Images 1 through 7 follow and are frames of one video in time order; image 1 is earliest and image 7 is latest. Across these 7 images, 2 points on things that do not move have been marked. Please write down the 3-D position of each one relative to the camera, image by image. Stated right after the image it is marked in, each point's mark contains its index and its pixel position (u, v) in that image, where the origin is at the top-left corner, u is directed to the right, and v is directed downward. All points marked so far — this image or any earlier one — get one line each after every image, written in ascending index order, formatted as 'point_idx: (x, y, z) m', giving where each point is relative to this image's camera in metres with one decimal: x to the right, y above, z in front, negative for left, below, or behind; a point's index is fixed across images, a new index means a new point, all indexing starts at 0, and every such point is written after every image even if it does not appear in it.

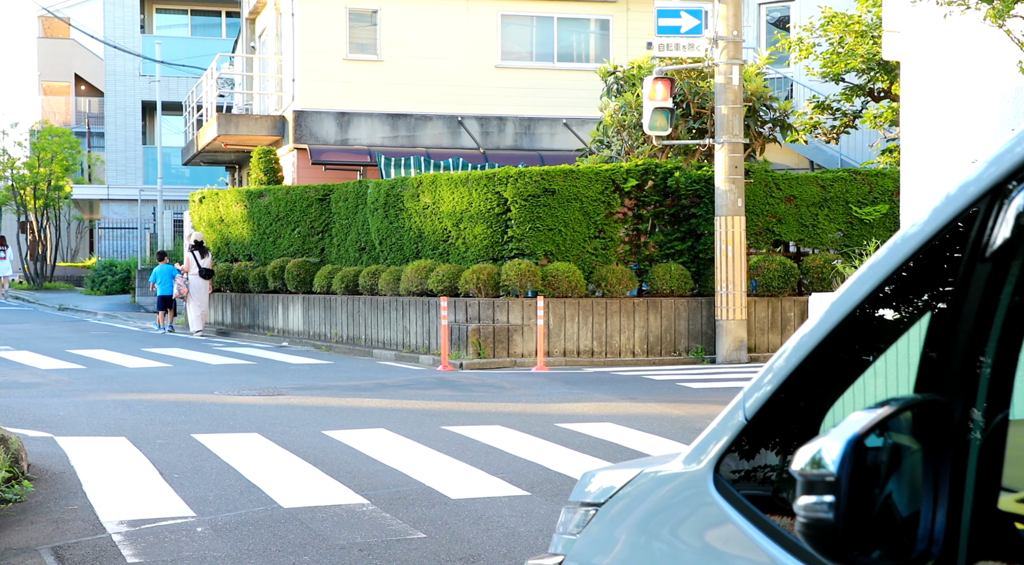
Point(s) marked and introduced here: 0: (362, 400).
0: (-1.5, -1.2, +14.9) m
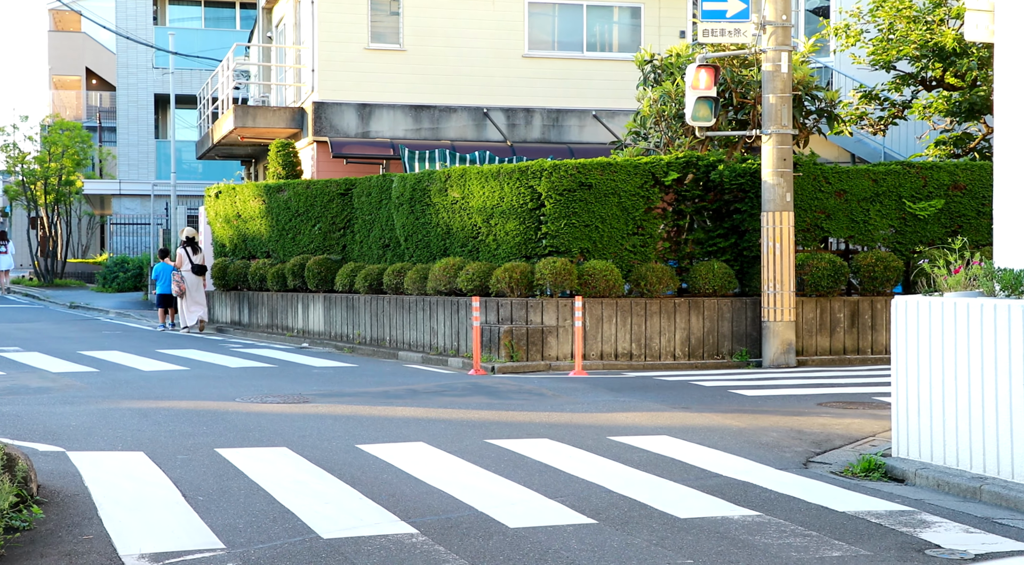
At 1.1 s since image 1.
0: (-1.1, -1.2, +13.9) m
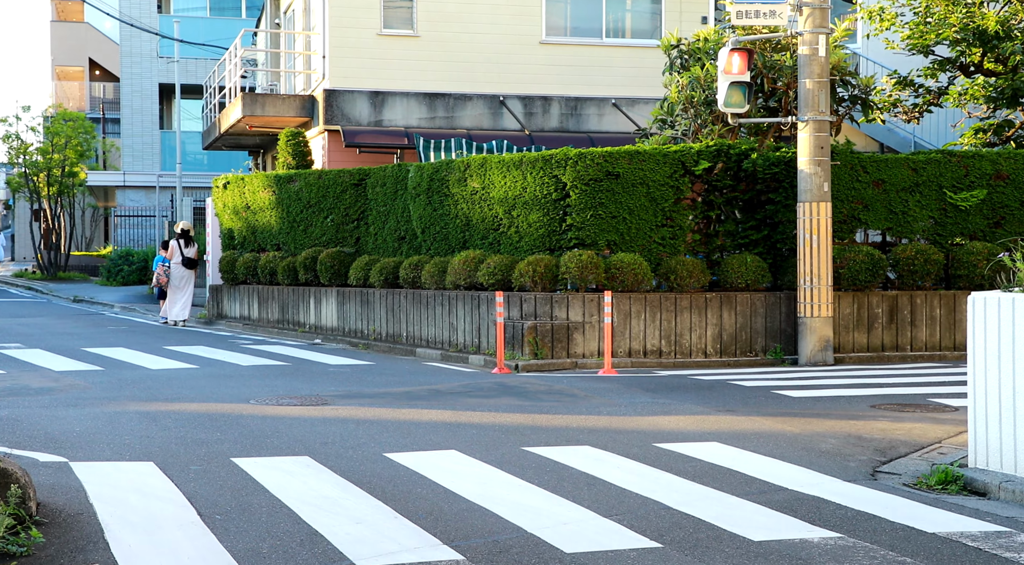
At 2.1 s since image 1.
0: (-0.8, -1.2, +13.0) m
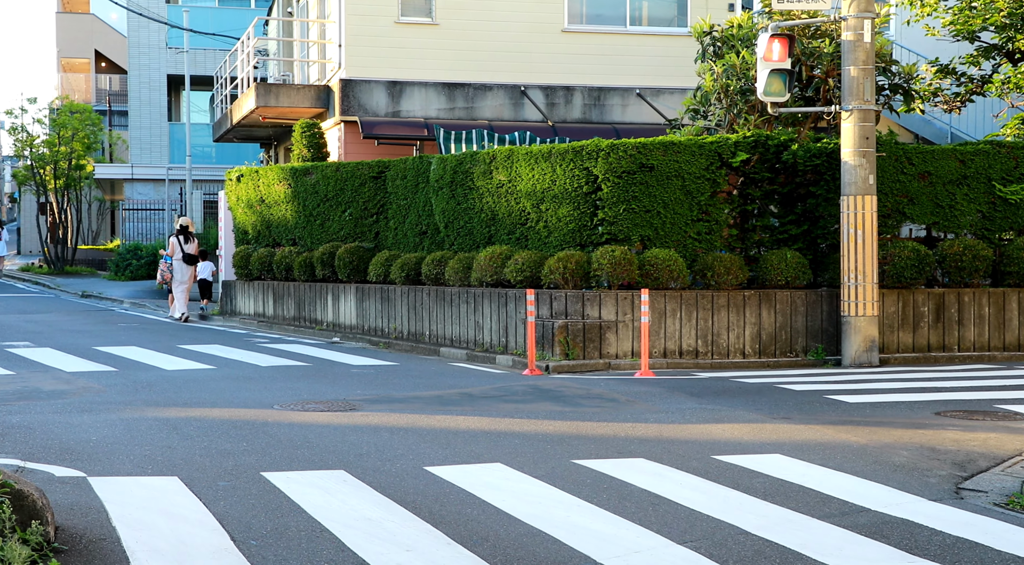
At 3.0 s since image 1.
0: (-0.5, -1.1, +12.2) m
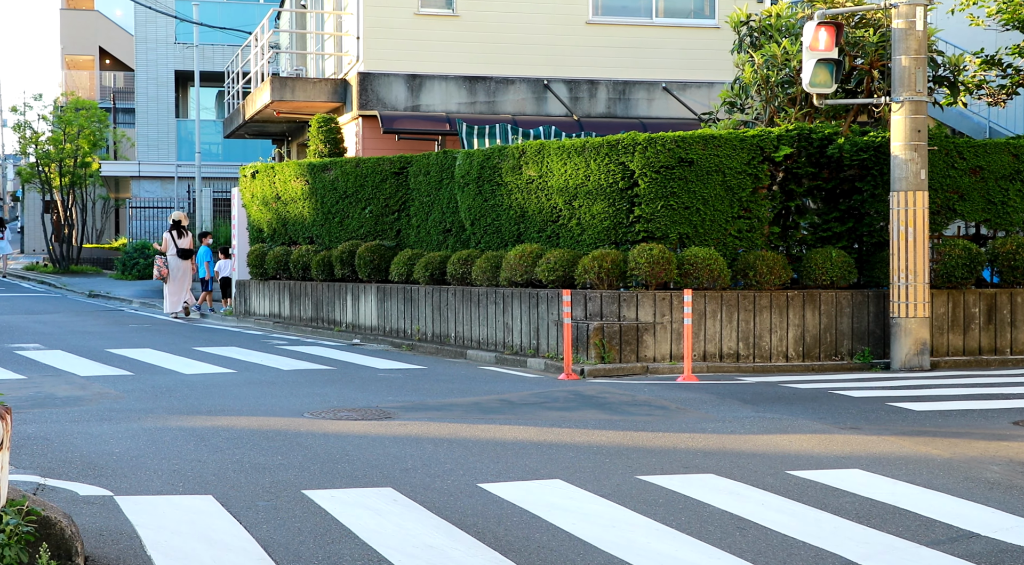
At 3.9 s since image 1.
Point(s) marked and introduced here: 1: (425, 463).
0: (-0.1, -1.1, +11.5) m
1: (-0.6, -1.2, +9.8) m
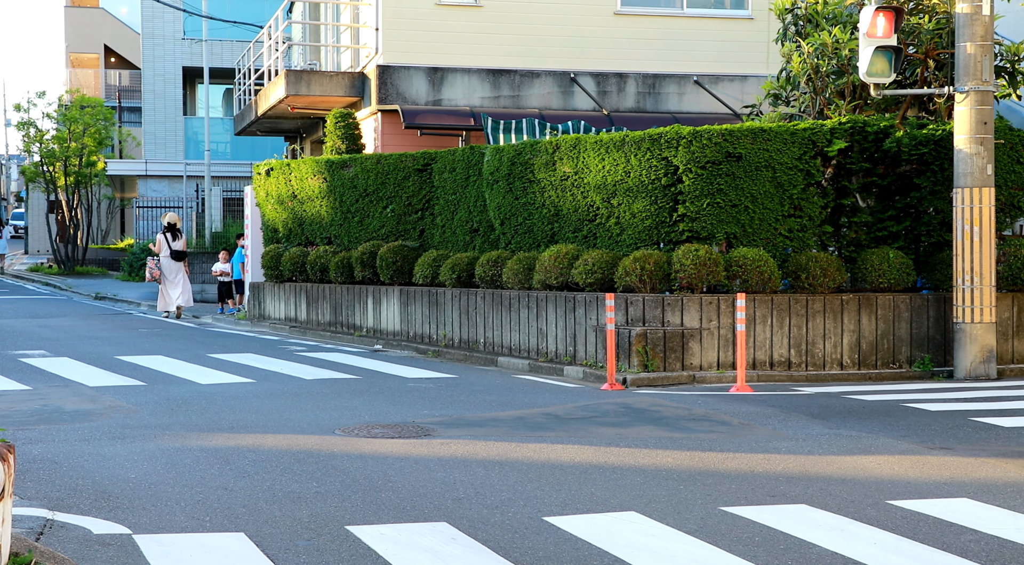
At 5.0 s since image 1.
0: (+0.3, -1.2, +10.4) m
1: (-0.2, -1.3, +8.8) m
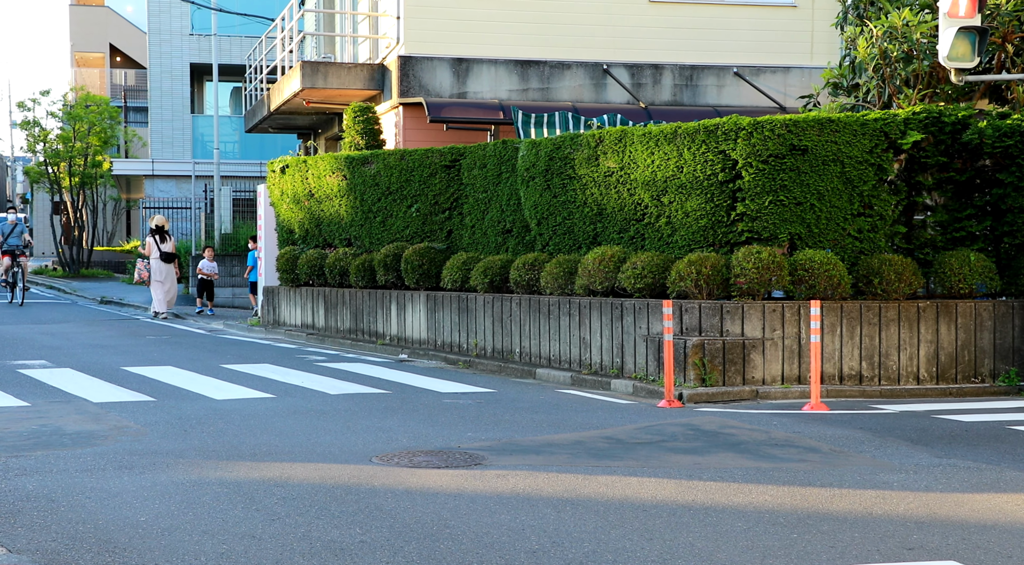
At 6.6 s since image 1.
0: (+0.7, -1.2, +9.0) m
1: (+0.2, -1.3, +7.3) m
